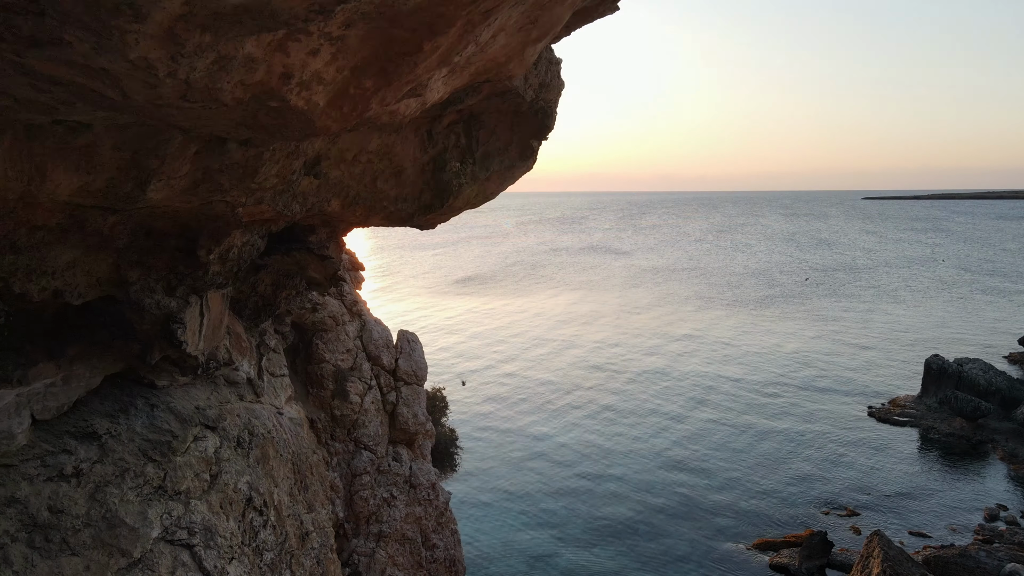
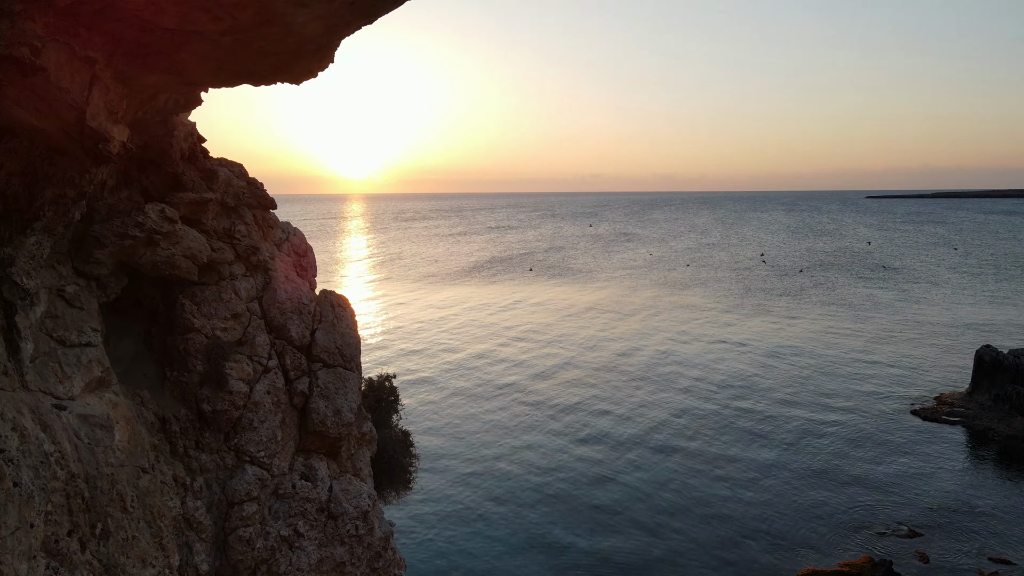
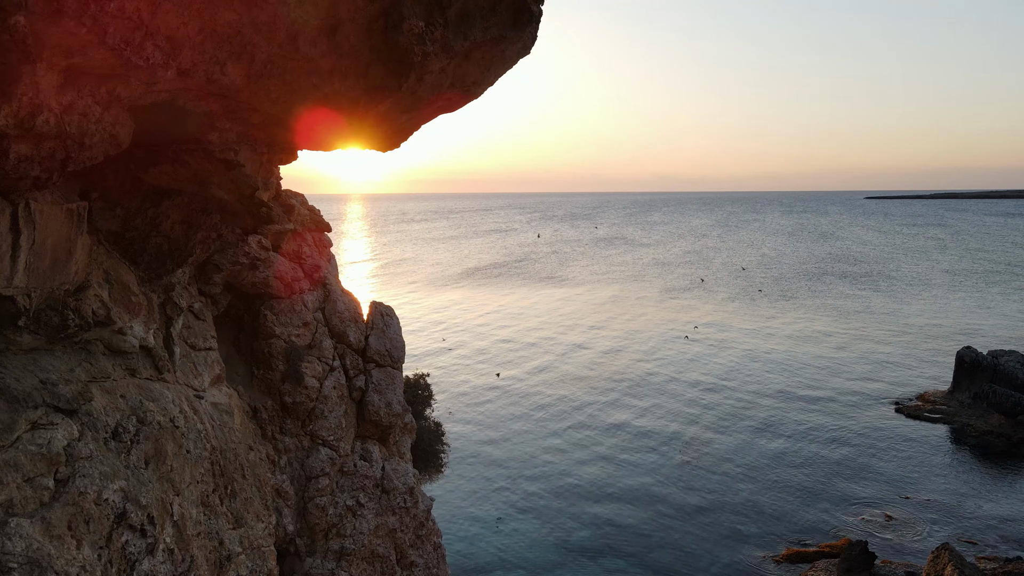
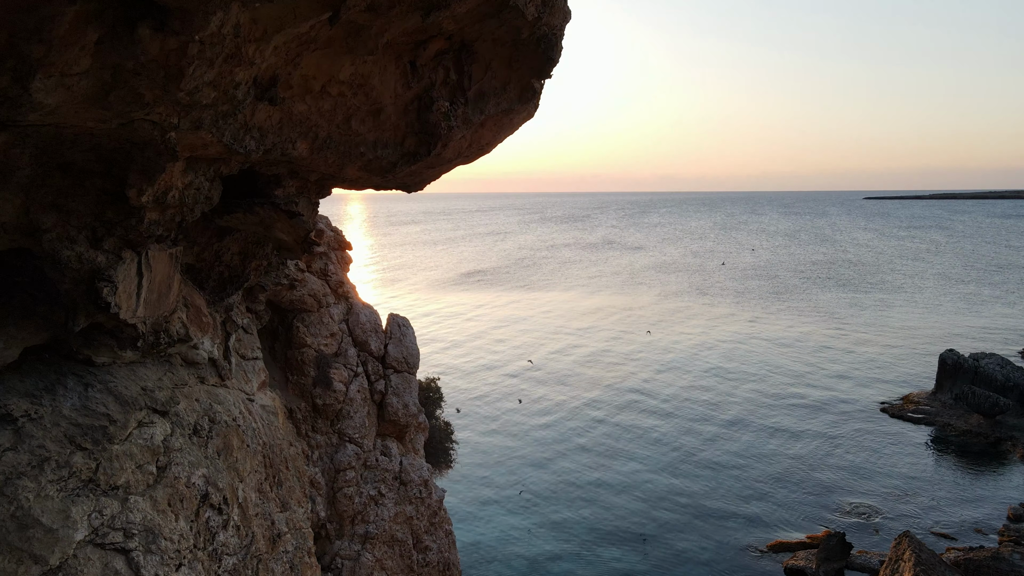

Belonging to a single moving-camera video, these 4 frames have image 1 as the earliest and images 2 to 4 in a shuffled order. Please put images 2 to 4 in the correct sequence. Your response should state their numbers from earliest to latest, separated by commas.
4, 3, 2
